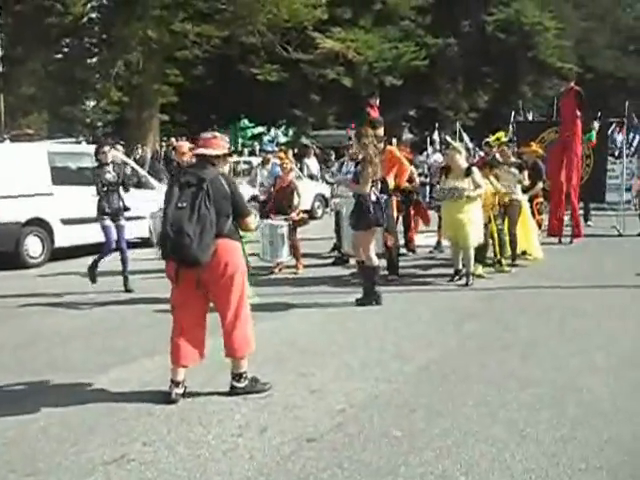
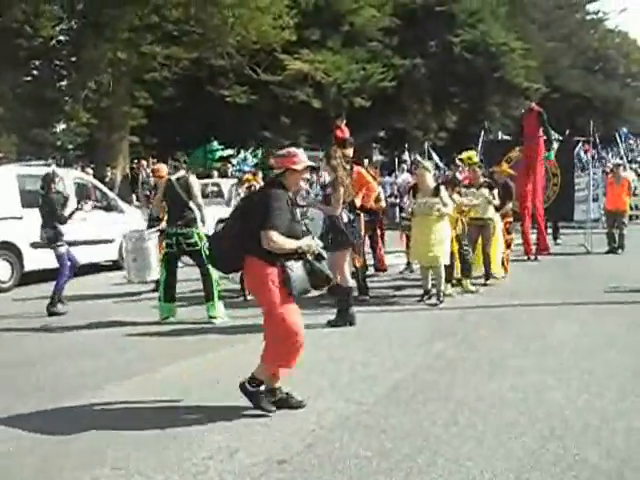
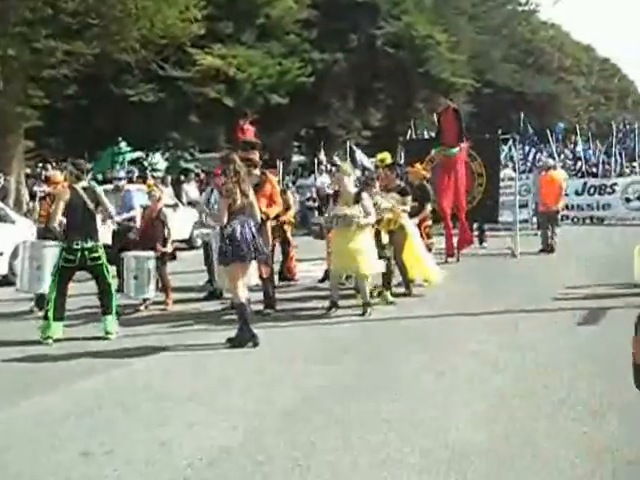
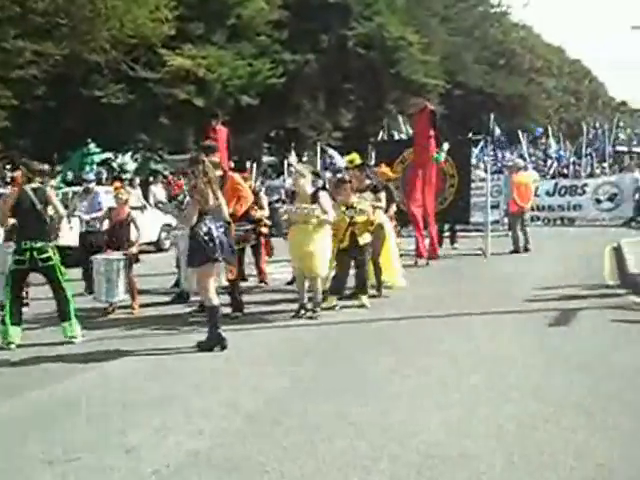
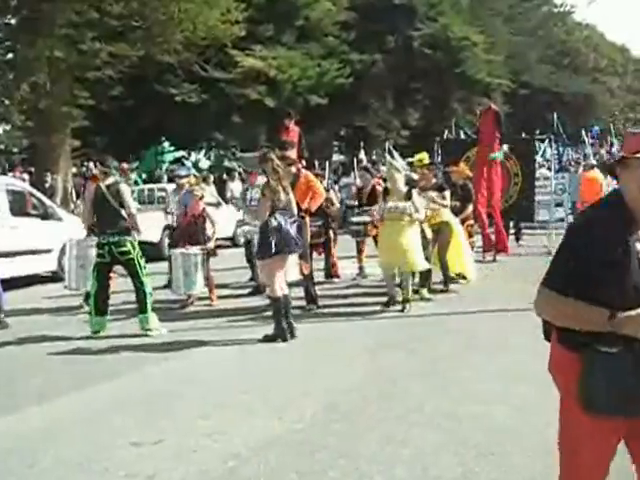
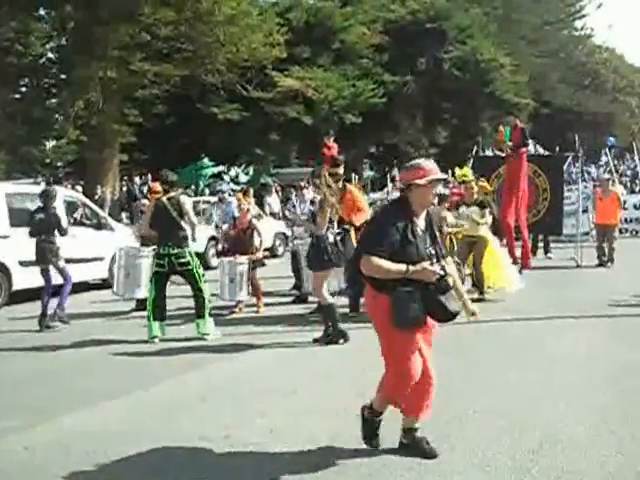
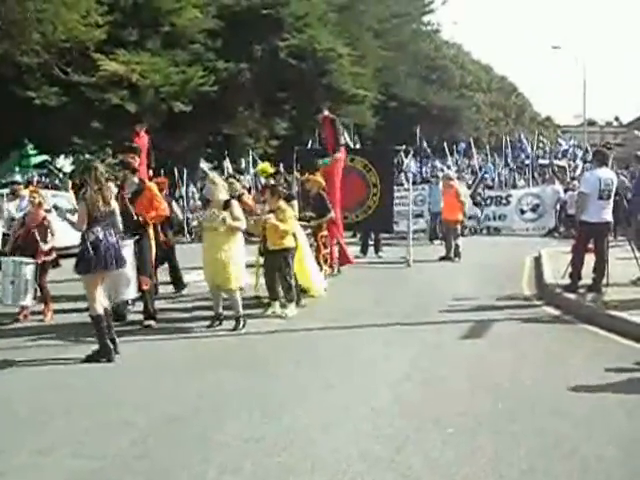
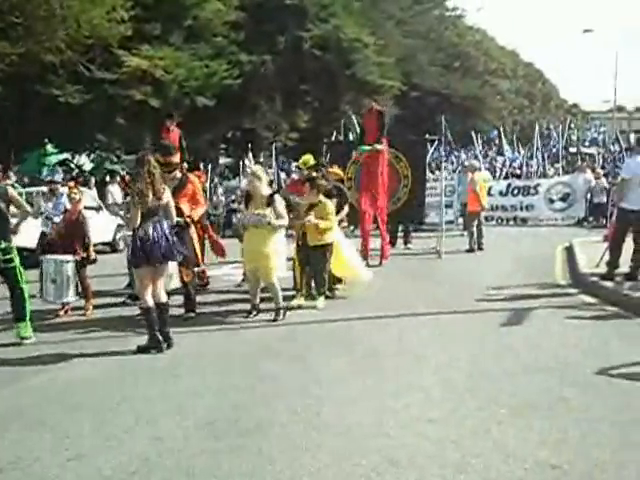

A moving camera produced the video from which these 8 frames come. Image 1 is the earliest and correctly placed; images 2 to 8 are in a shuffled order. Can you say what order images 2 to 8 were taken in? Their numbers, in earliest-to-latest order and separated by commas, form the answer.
2, 6, 5, 3, 4, 8, 7
